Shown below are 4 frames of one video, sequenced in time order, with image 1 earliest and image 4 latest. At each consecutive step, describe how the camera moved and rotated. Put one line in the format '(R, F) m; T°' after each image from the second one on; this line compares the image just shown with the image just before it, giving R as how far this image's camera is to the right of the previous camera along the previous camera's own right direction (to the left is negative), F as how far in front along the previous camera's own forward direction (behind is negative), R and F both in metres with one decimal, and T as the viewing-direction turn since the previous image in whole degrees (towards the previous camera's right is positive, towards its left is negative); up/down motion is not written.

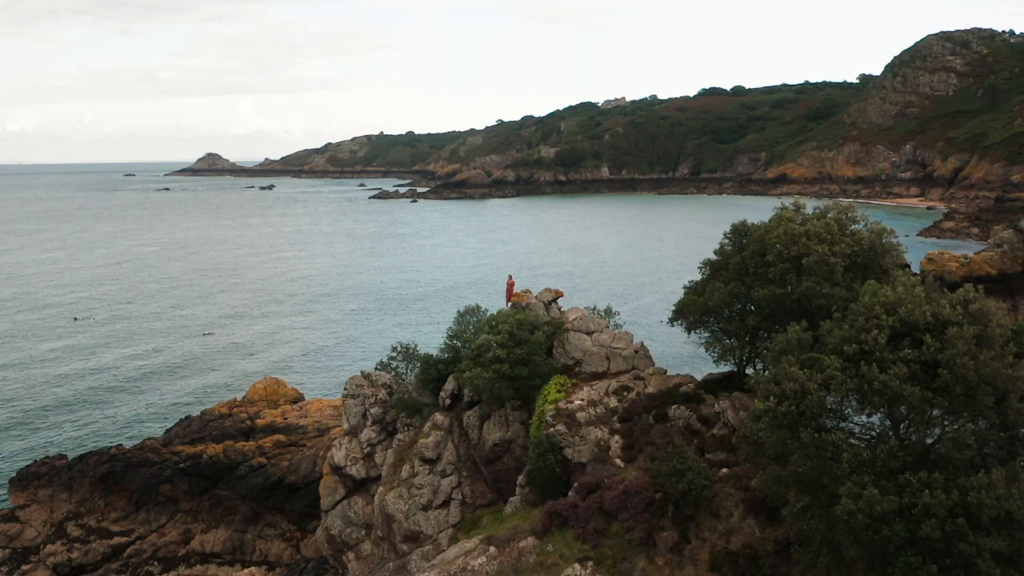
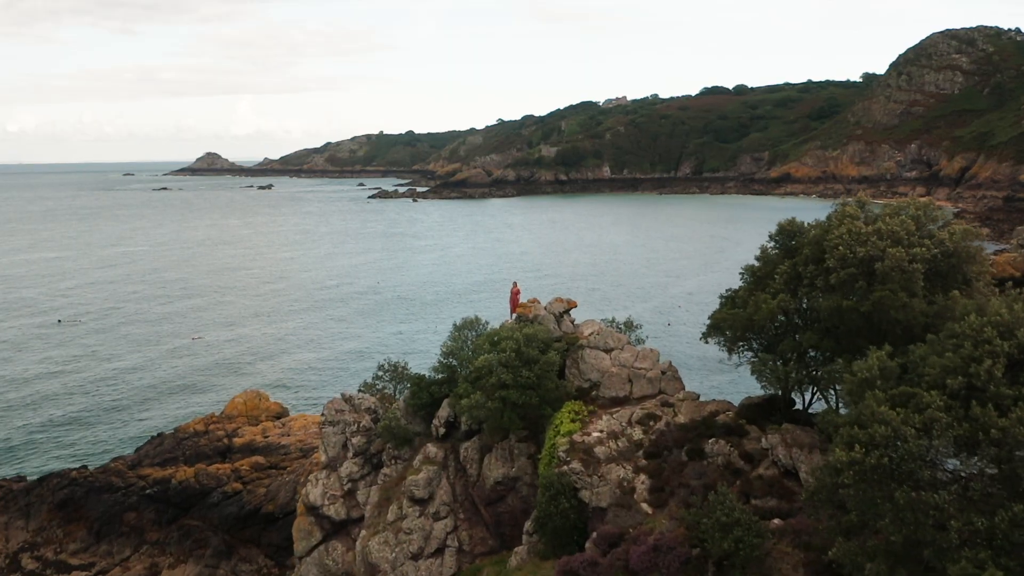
(-0.2, +3.7) m; 0°
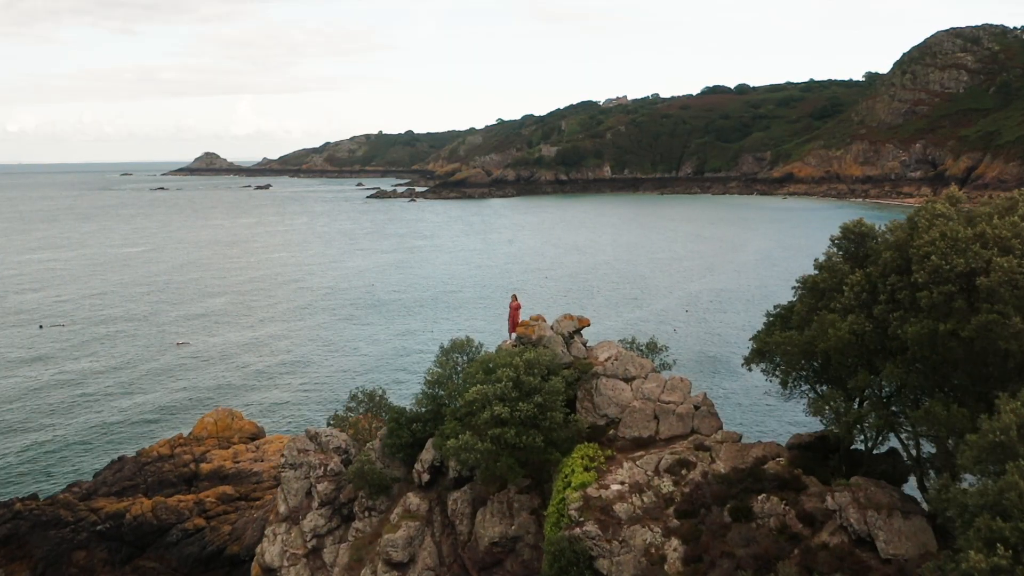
(0.0, +3.8) m; 0°
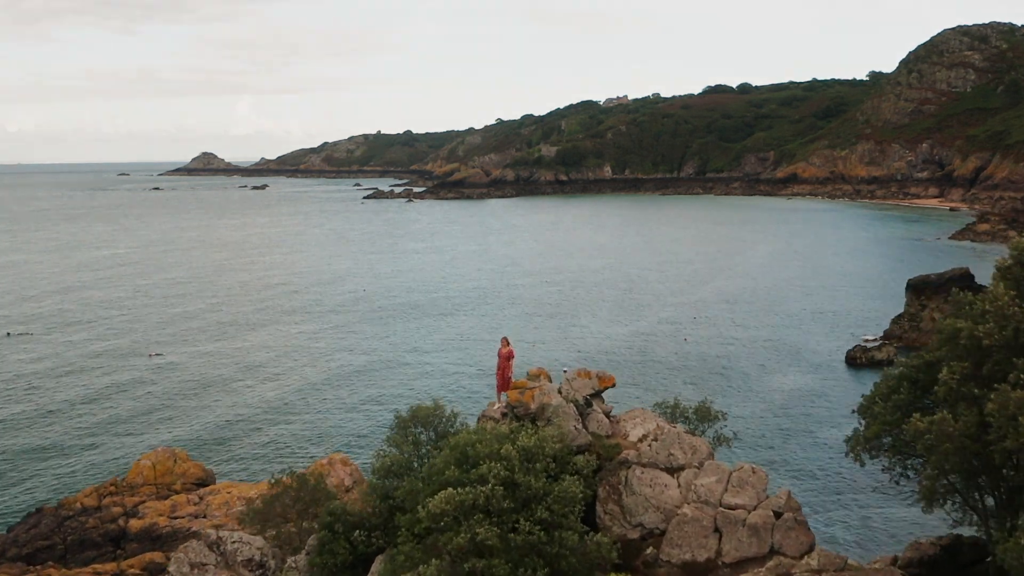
(+0.2, +5.7) m; 0°
